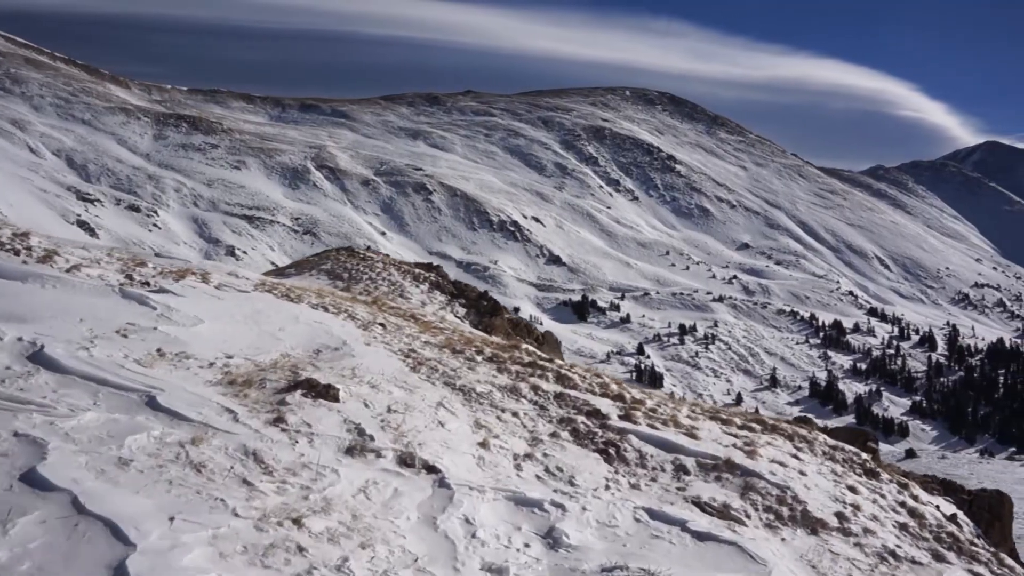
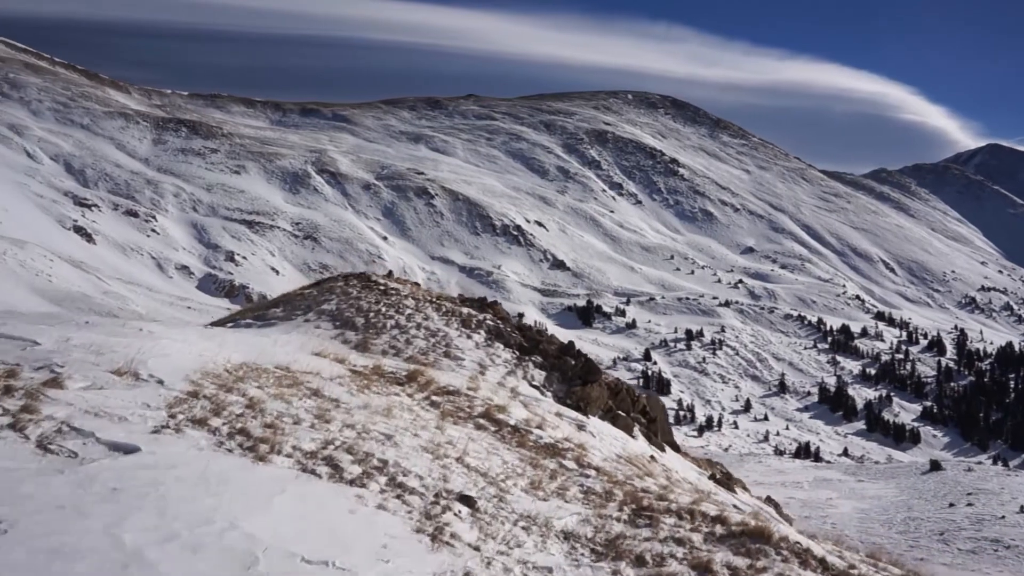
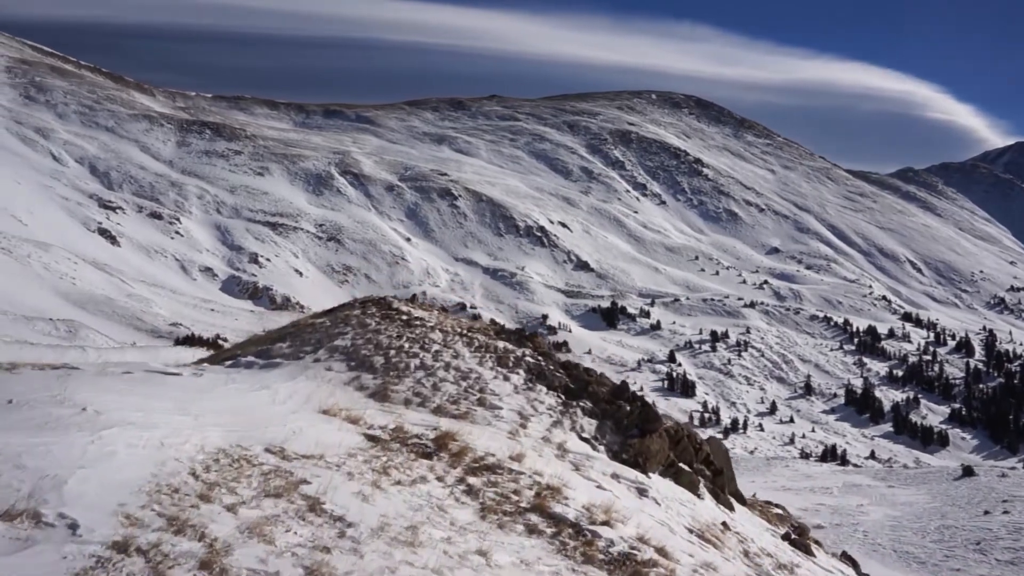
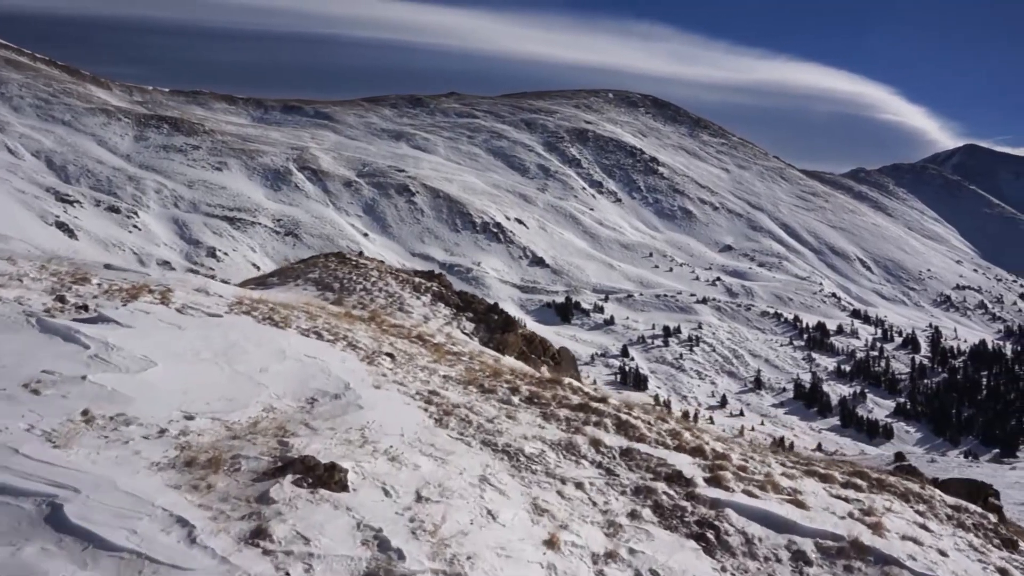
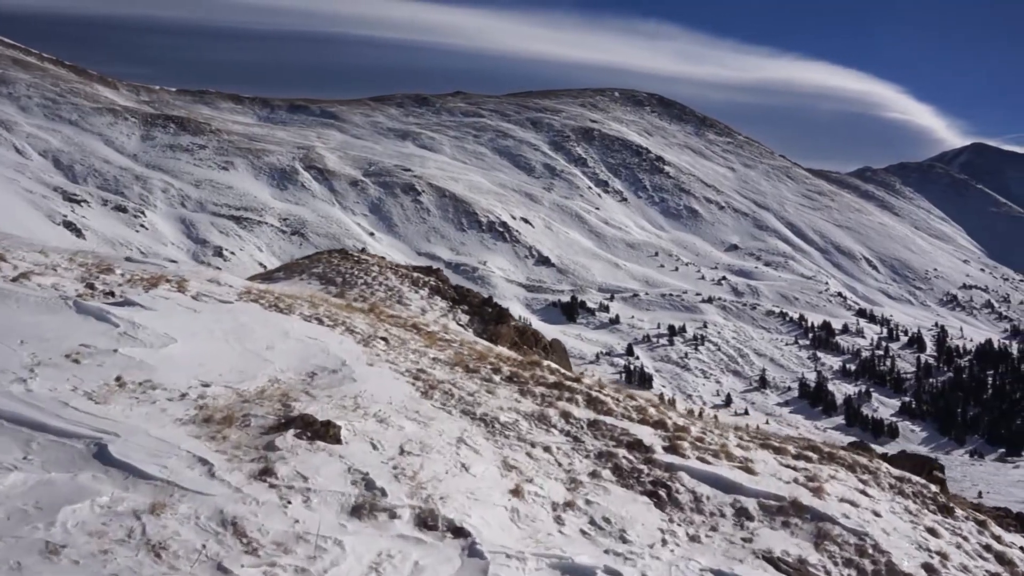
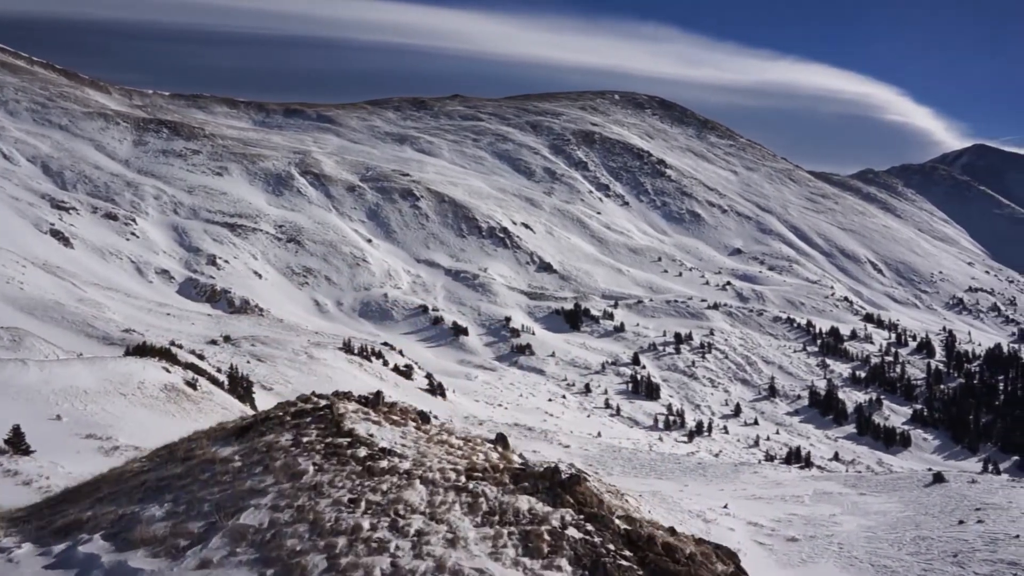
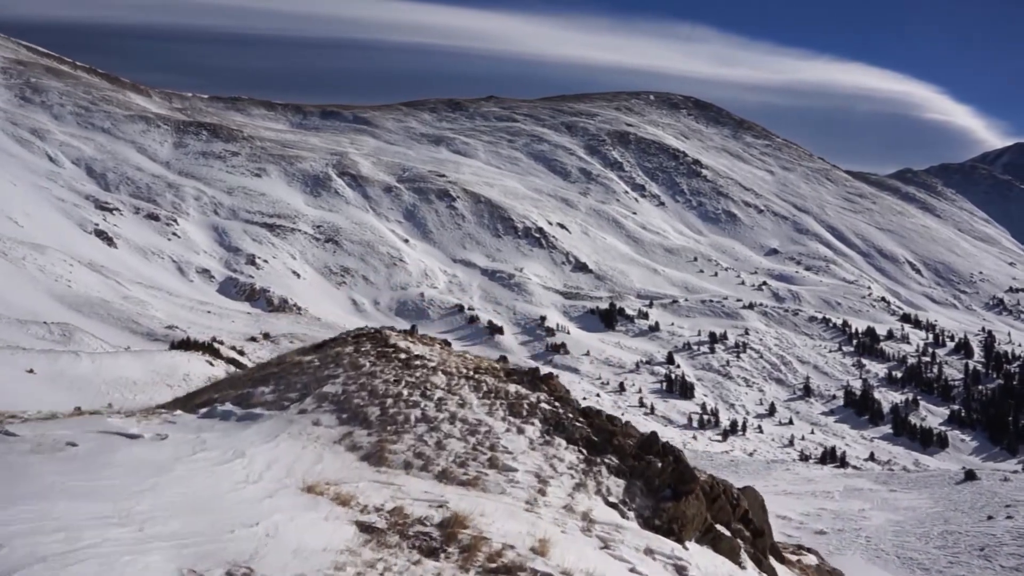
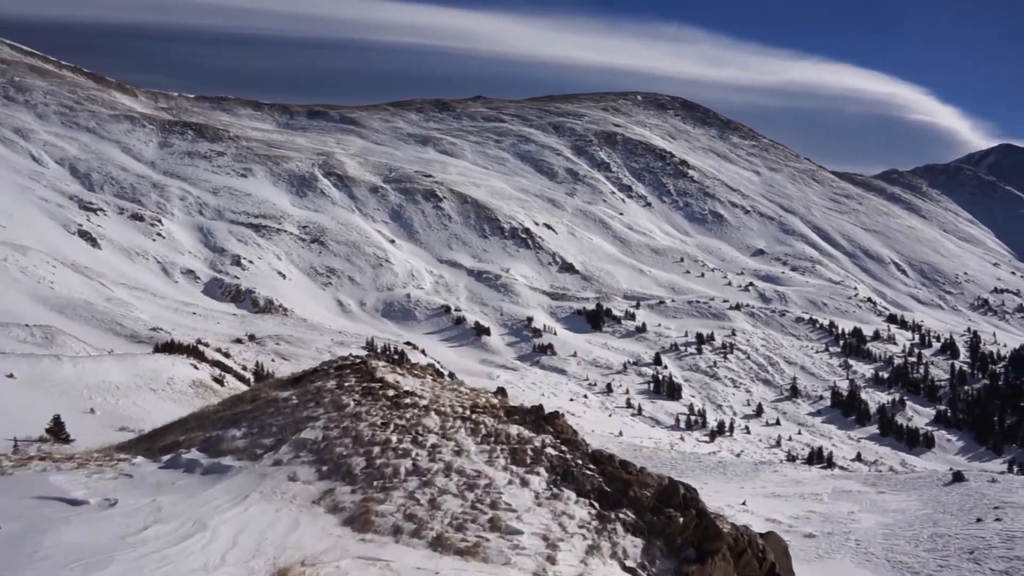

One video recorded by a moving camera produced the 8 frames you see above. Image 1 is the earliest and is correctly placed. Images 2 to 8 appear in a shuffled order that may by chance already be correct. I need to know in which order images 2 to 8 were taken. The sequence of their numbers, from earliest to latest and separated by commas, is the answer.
5, 4, 2, 3, 7, 8, 6
